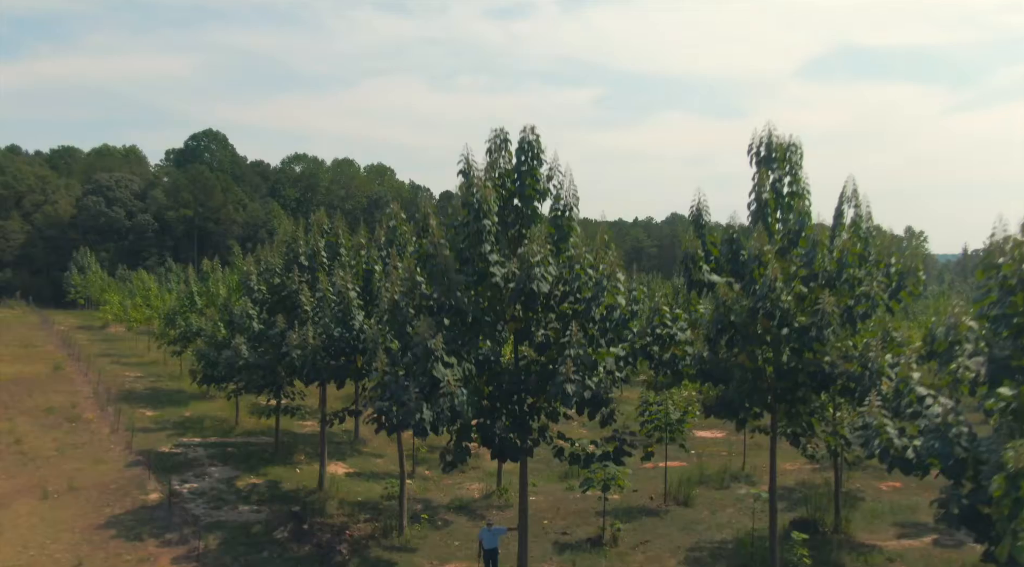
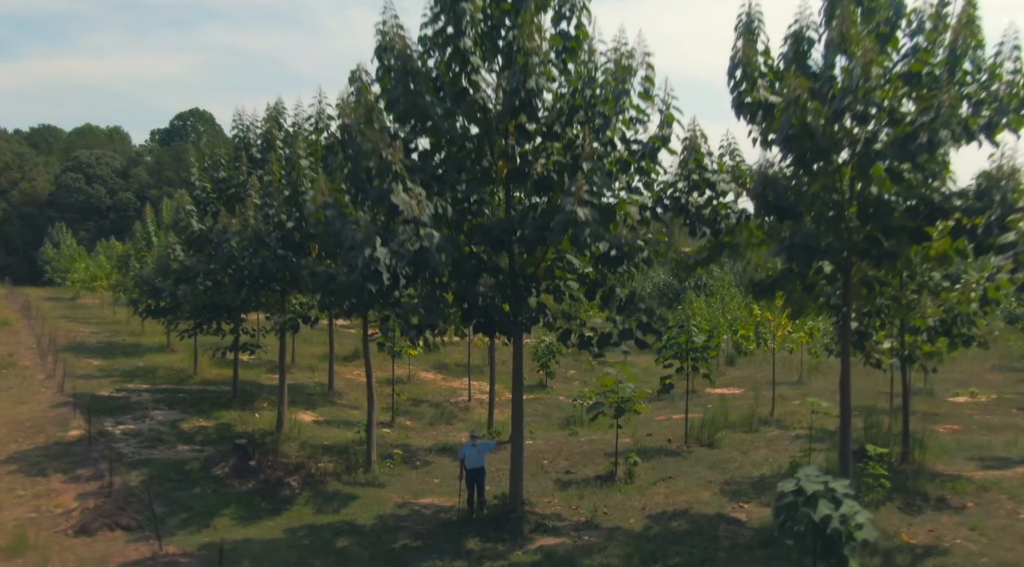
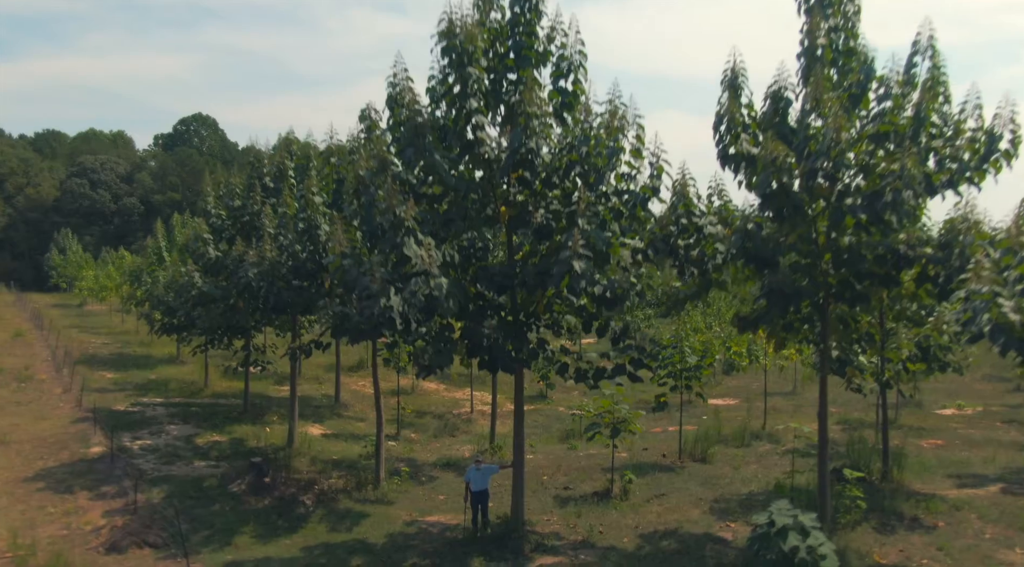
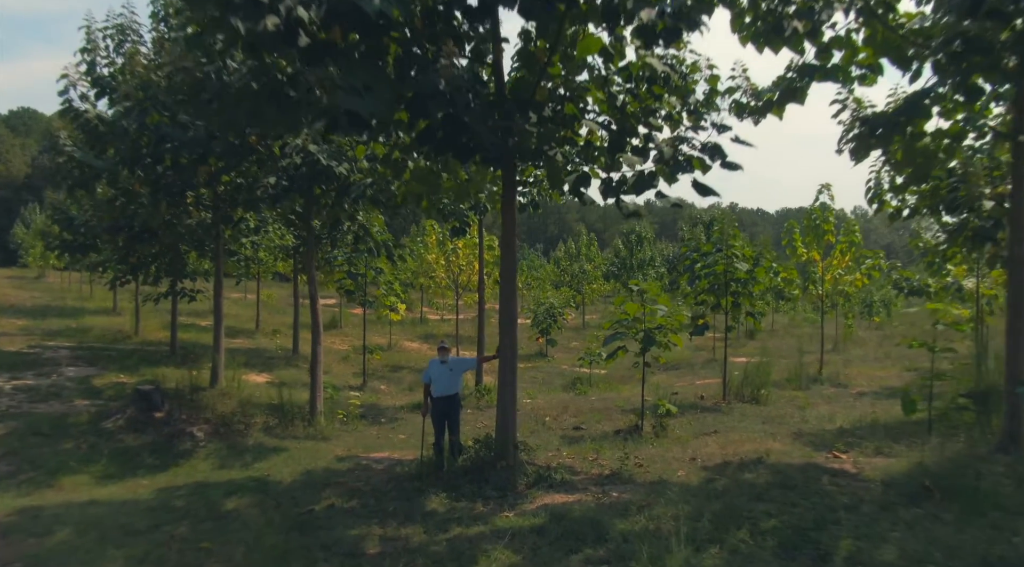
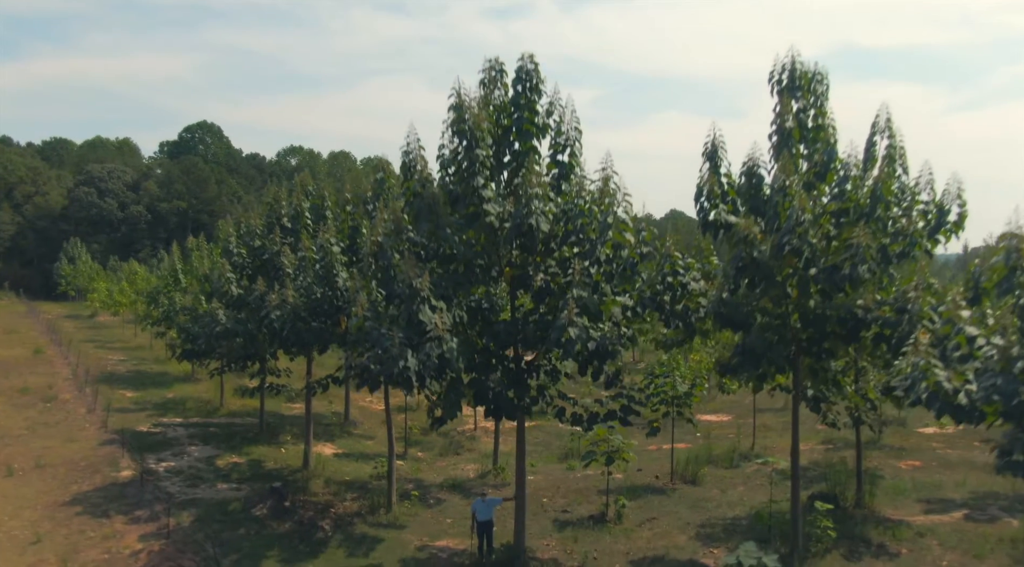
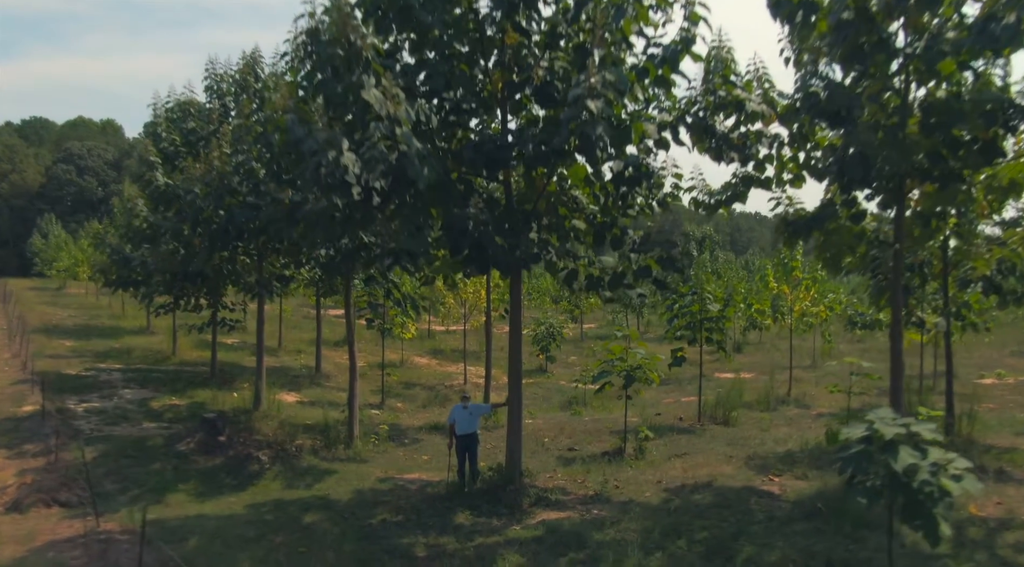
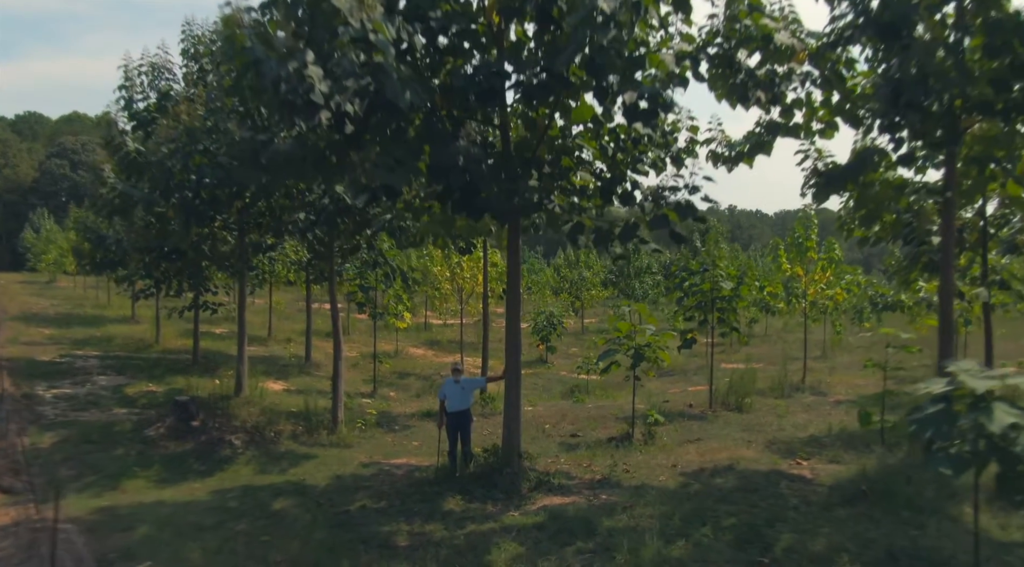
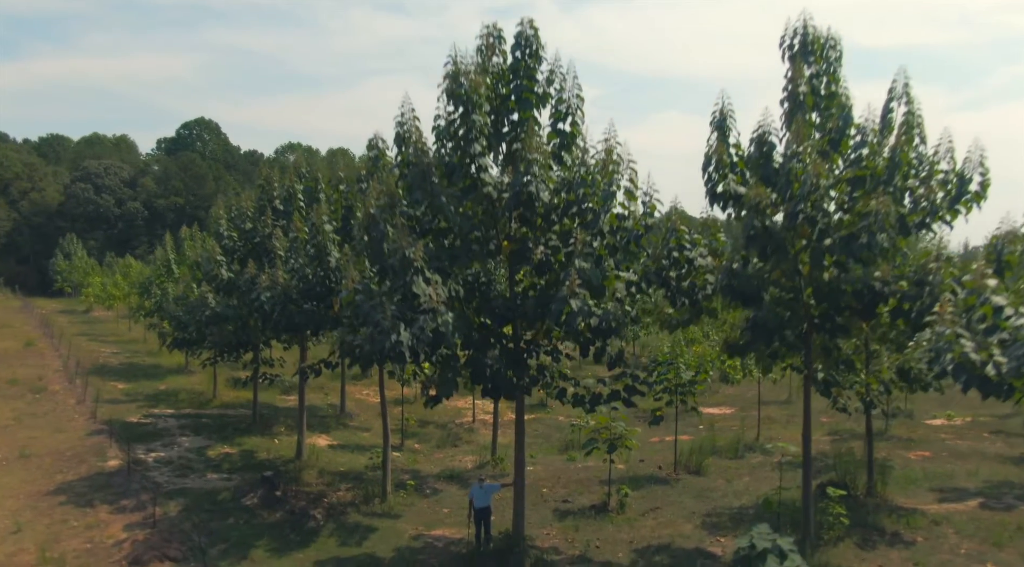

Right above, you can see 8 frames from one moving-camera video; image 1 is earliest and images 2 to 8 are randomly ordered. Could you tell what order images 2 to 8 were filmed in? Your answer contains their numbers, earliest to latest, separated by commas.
5, 8, 3, 2, 6, 7, 4
